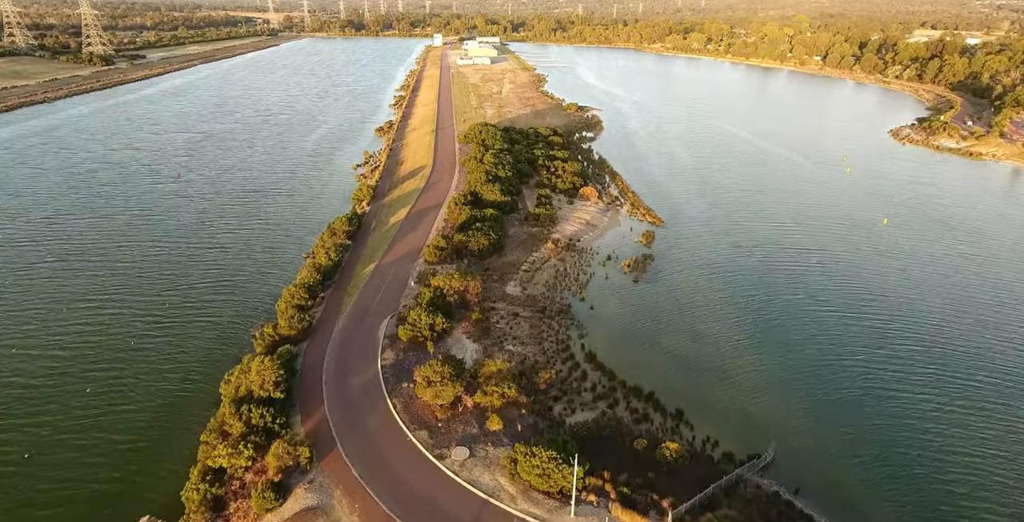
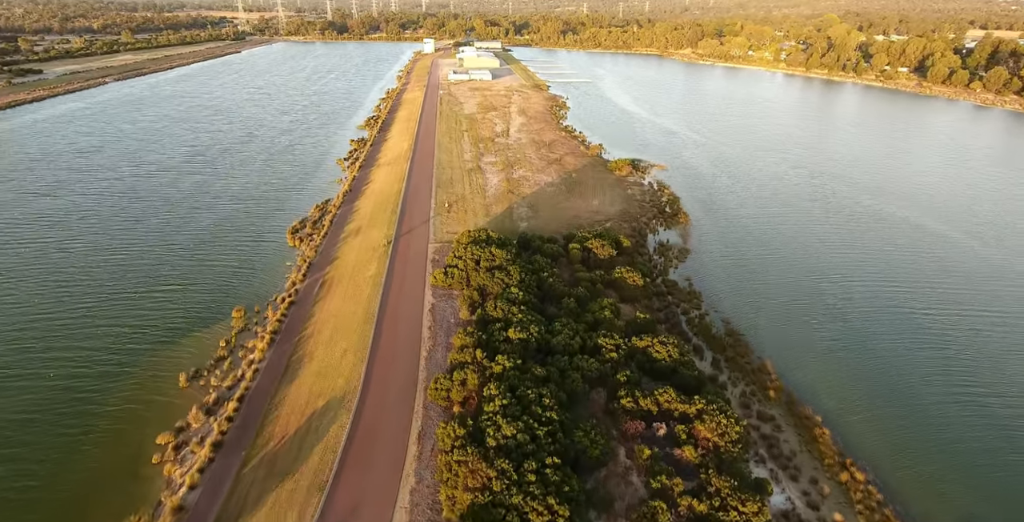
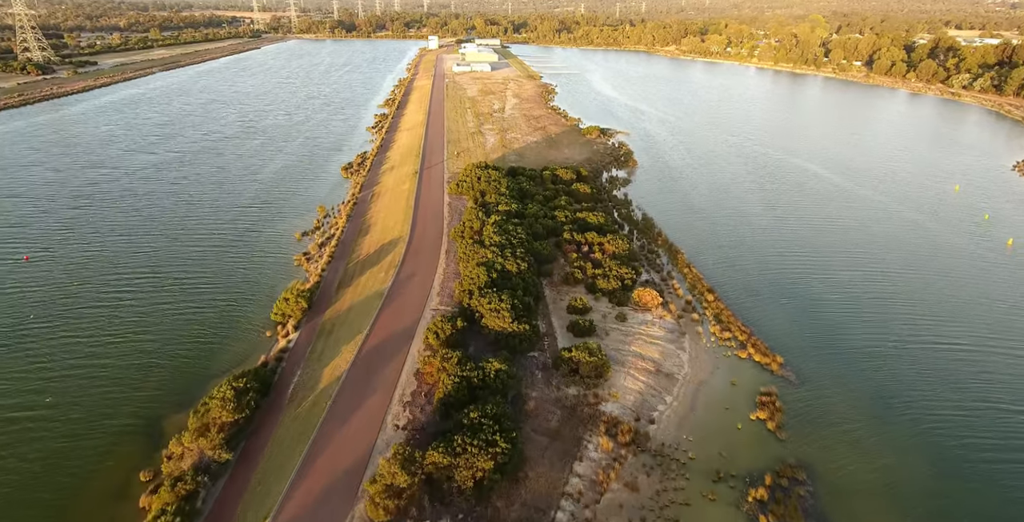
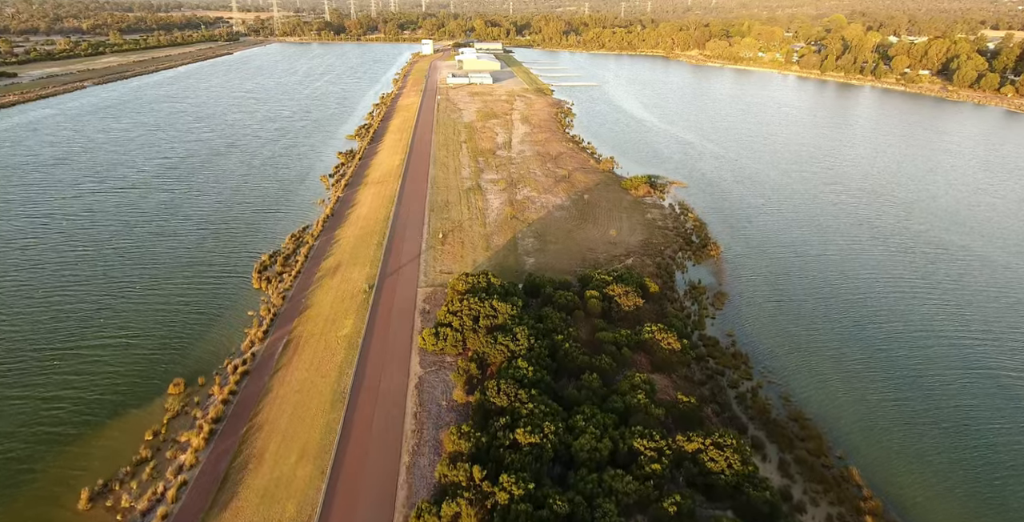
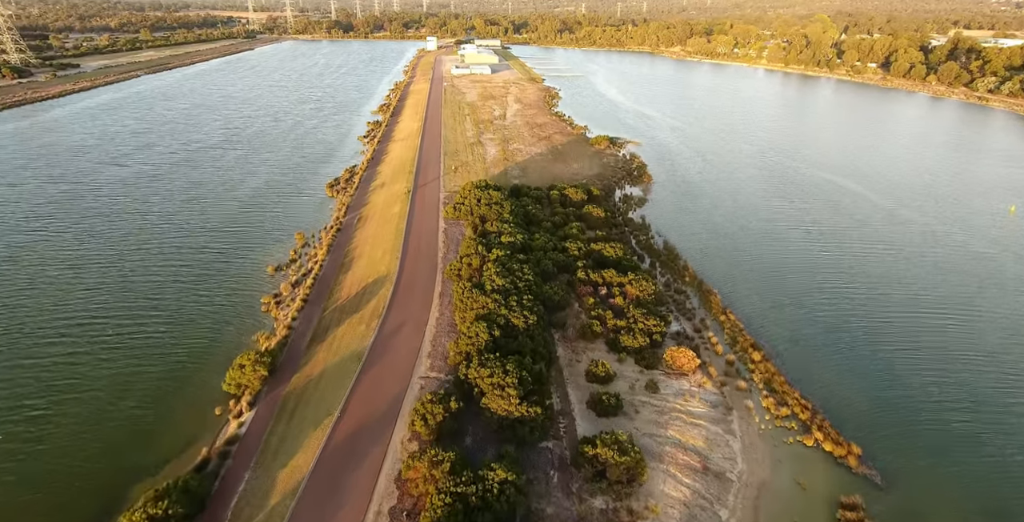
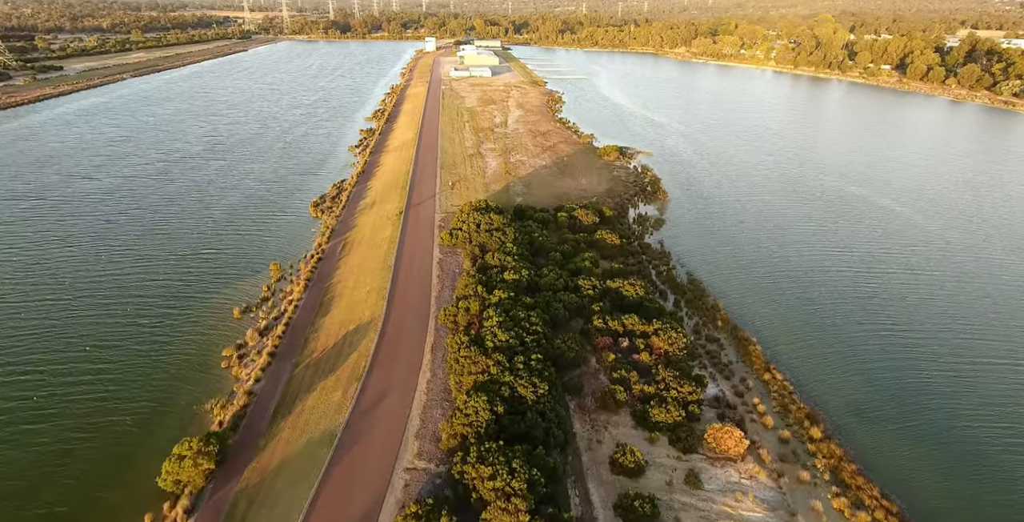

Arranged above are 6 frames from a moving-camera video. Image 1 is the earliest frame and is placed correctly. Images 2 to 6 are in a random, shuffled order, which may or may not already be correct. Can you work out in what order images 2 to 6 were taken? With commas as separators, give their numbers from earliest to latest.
3, 5, 6, 2, 4
